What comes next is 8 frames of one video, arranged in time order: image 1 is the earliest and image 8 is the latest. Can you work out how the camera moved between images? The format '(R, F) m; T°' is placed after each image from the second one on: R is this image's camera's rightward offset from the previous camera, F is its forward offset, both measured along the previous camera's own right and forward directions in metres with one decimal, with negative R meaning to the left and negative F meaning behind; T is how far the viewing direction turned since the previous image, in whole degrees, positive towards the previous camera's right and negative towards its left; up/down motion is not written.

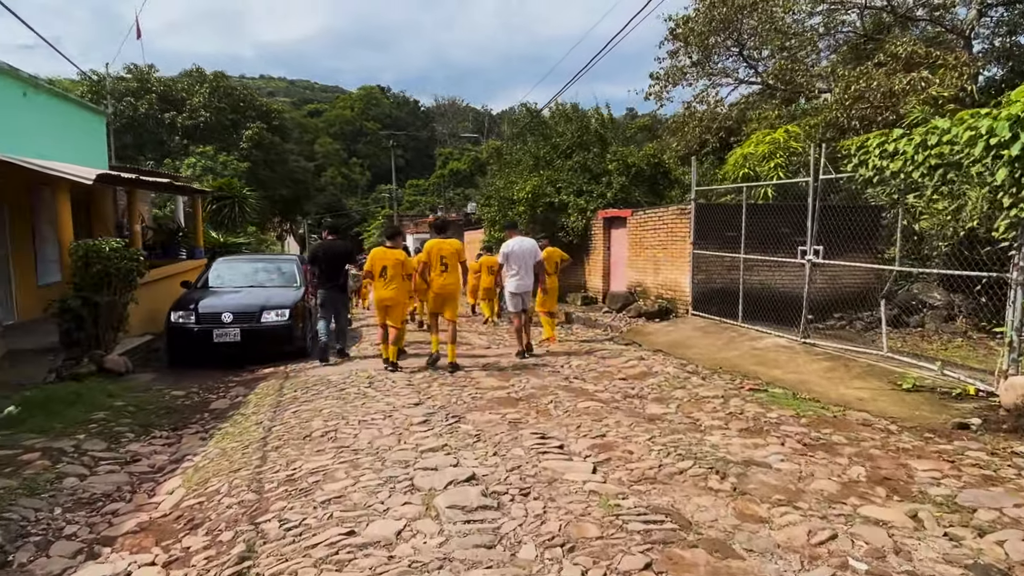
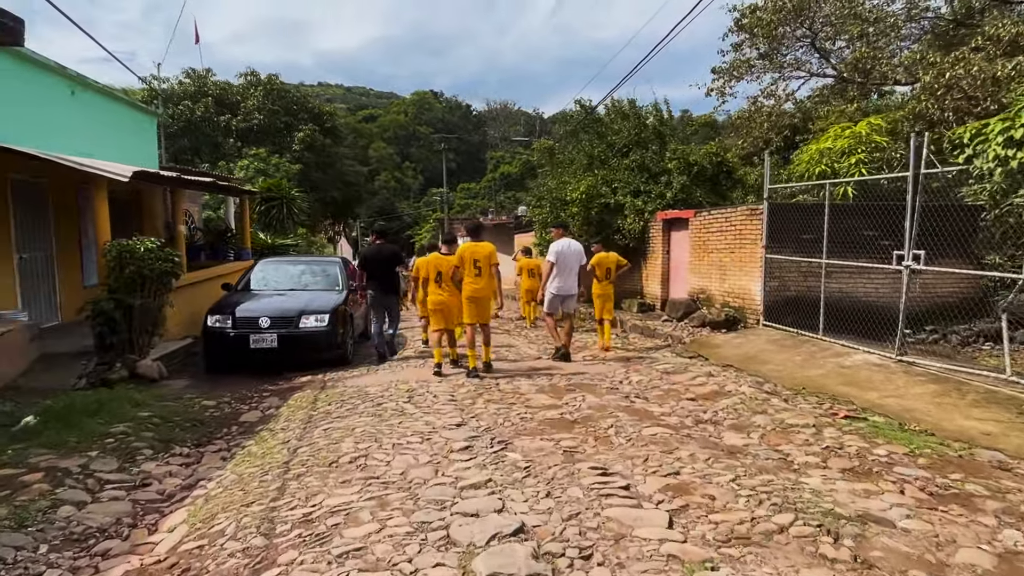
(0.0, +0.7) m; -4°
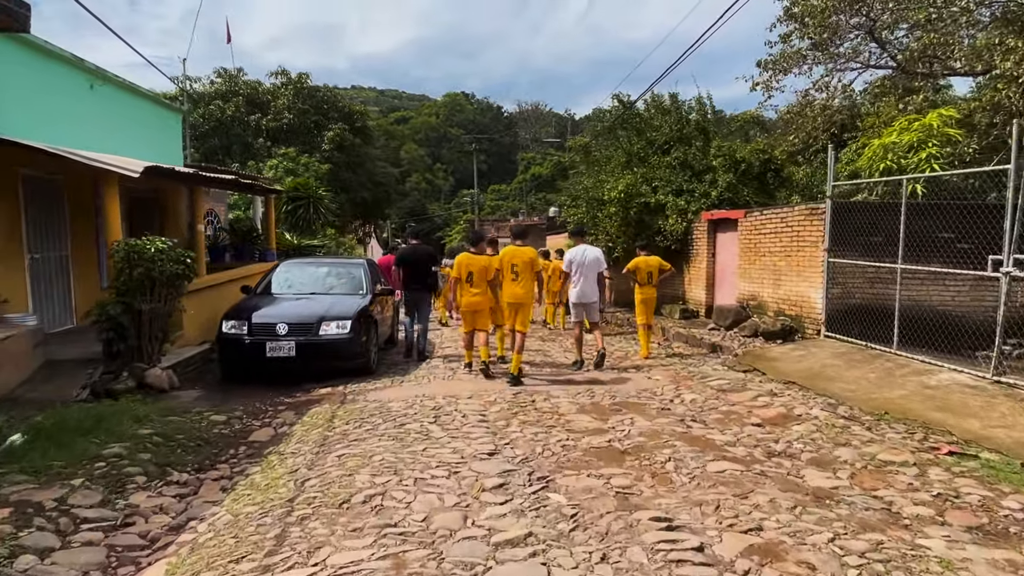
(-0.1, +0.7) m; -3°
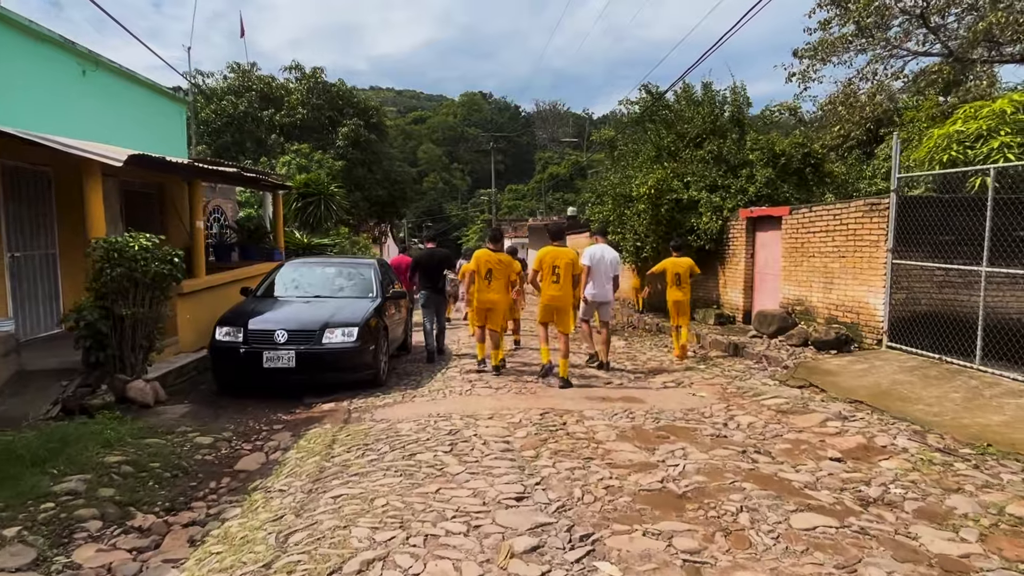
(-0.1, +0.8) m; -1°
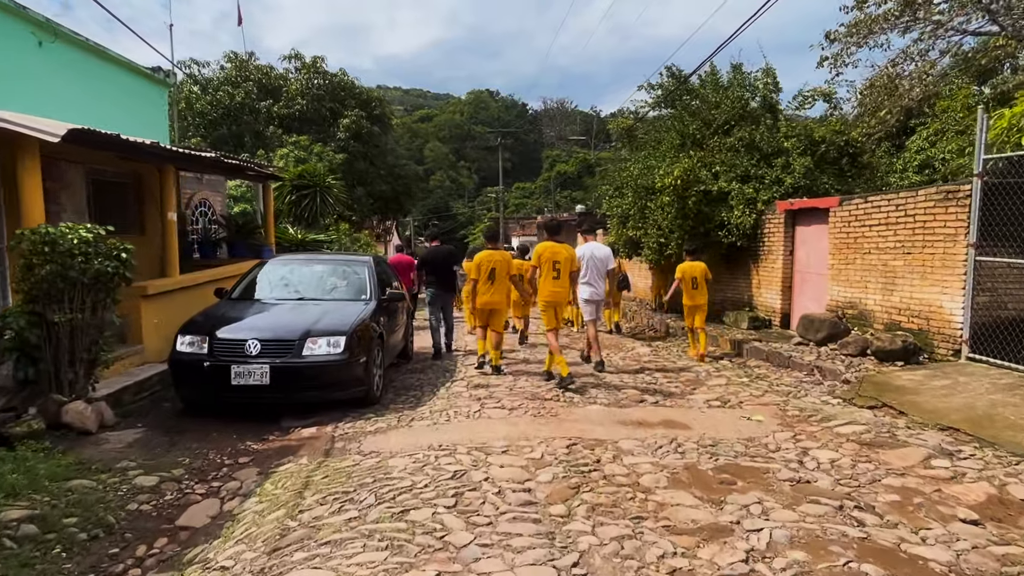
(-0.1, +1.1) m; -1°
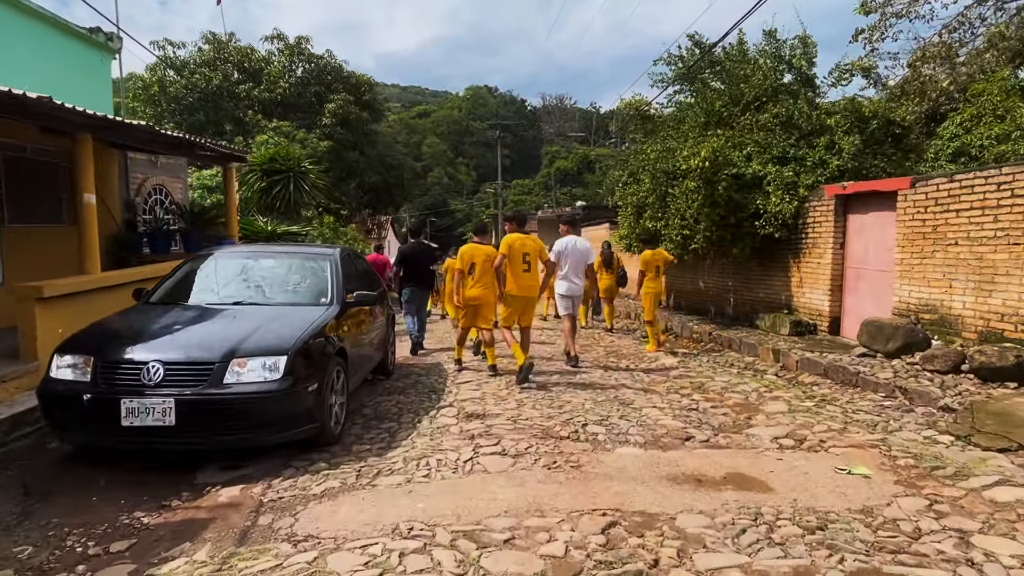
(0.0, +1.5) m; 0°
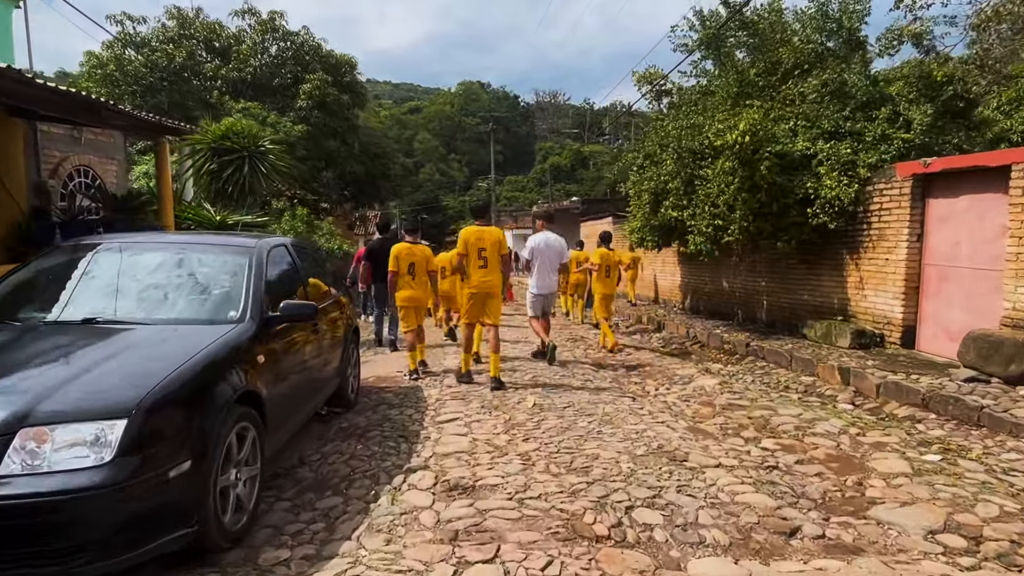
(-0.1, +1.7) m; +1°
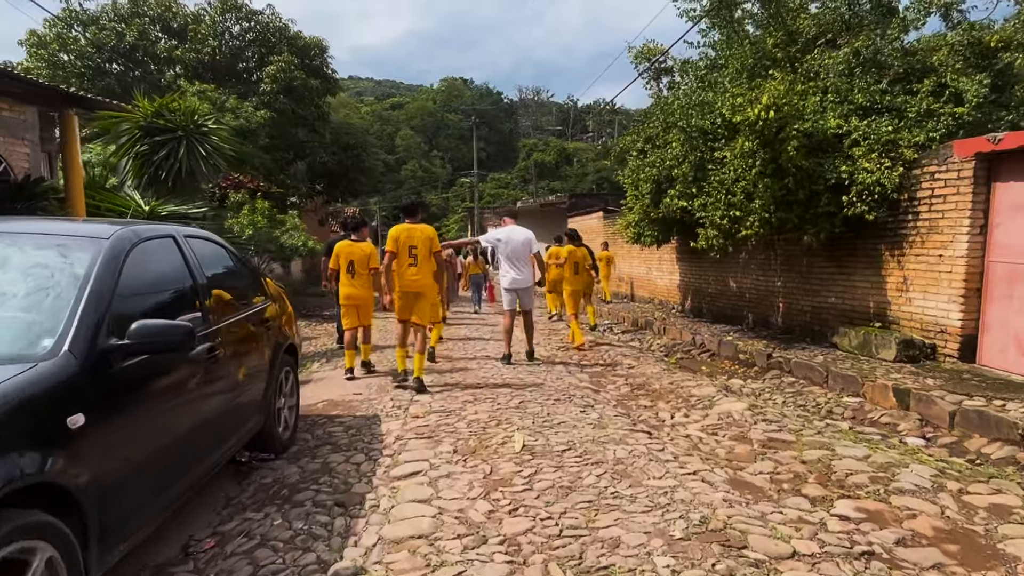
(0.0, +1.3) m; +1°
